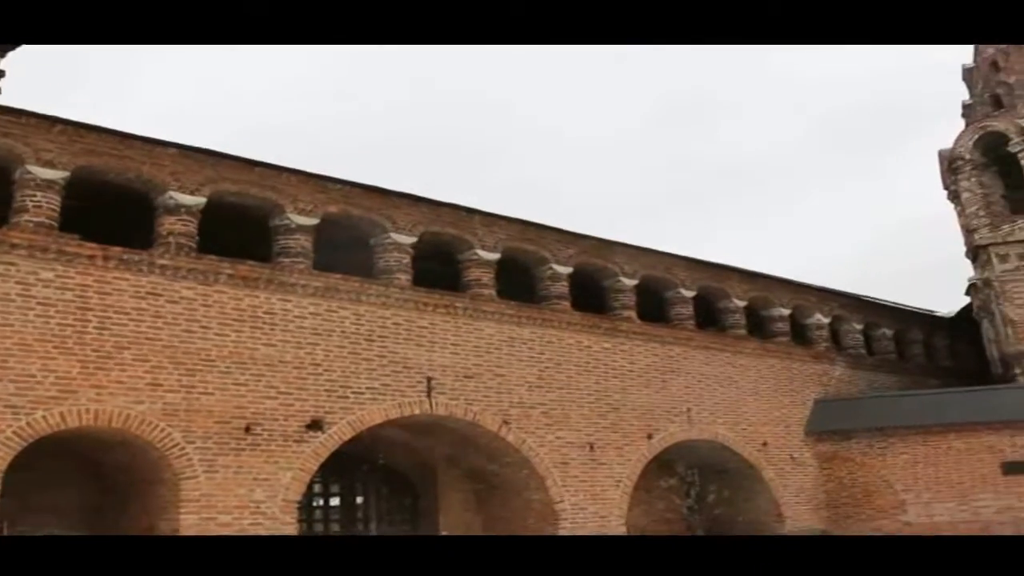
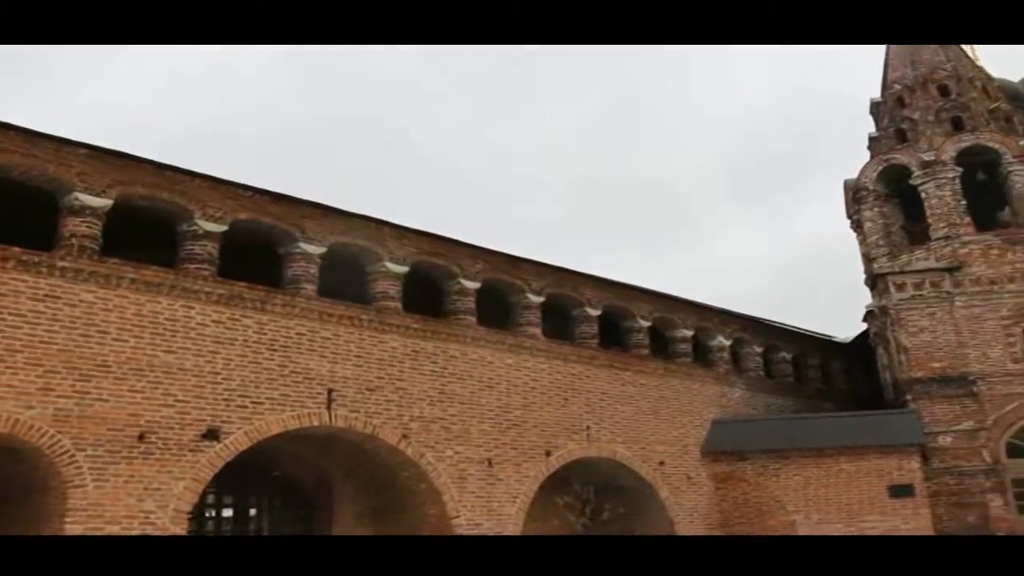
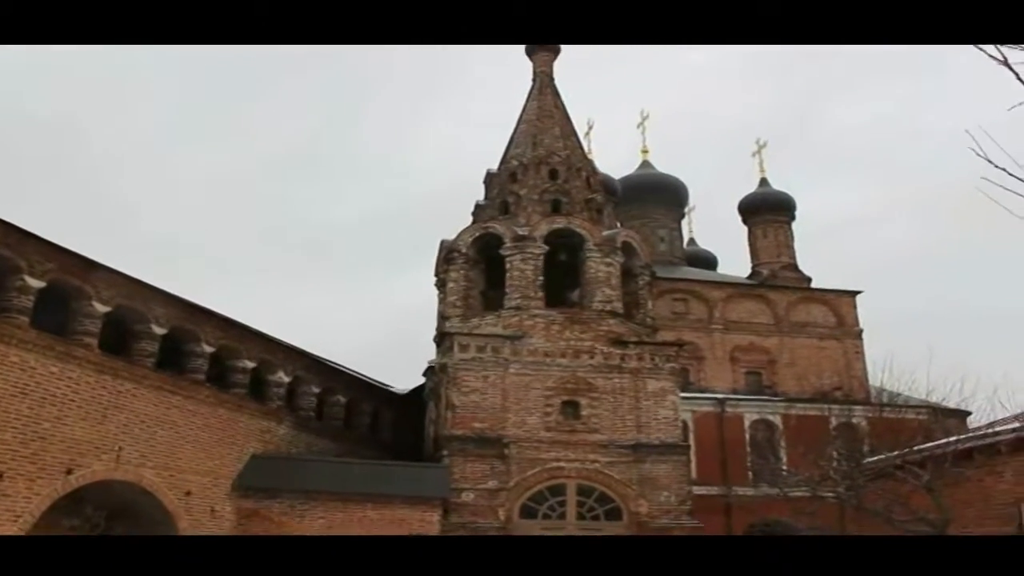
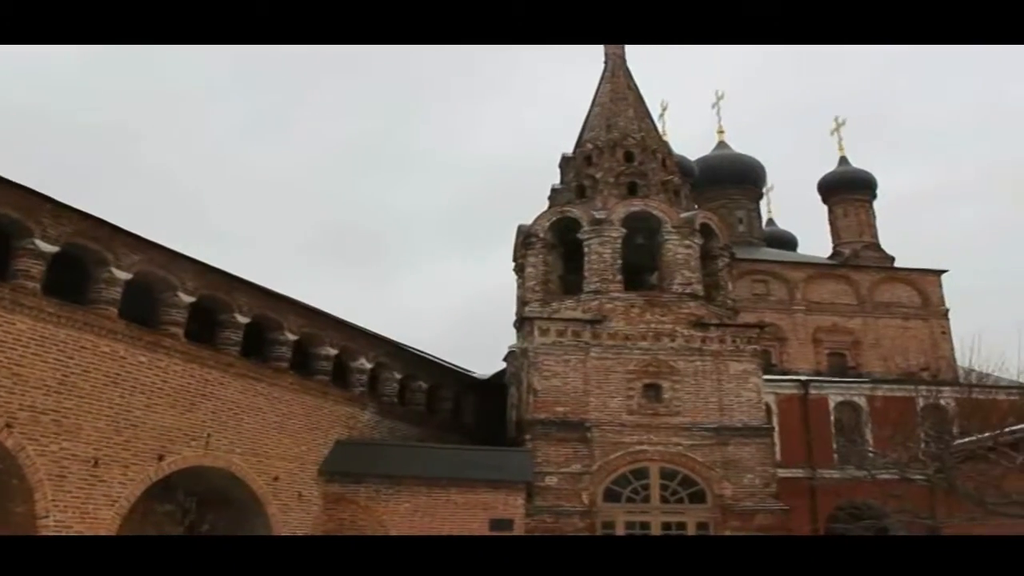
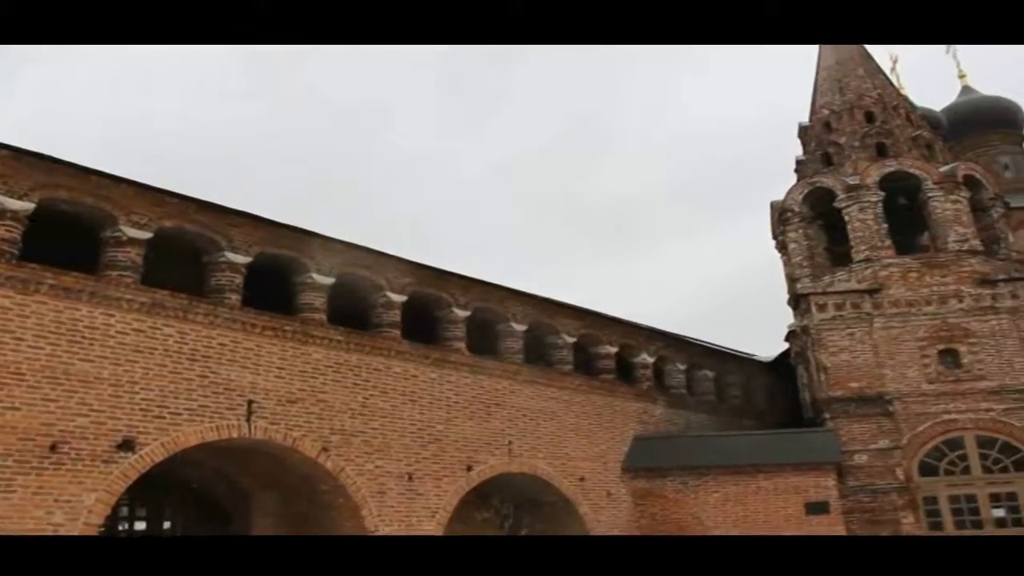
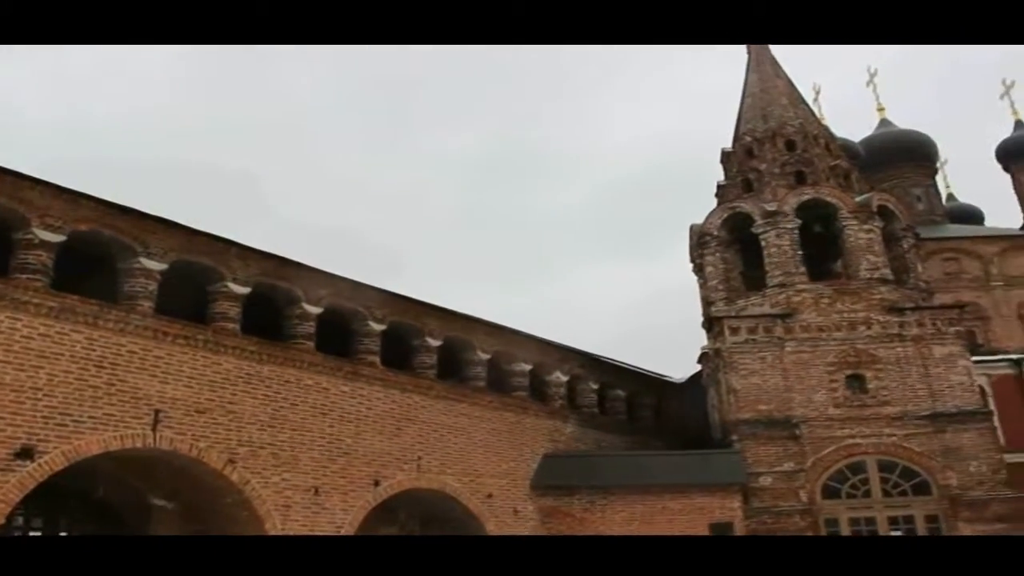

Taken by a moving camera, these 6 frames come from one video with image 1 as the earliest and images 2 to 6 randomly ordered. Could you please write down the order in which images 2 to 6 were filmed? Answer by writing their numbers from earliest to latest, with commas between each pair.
2, 5, 6, 4, 3
